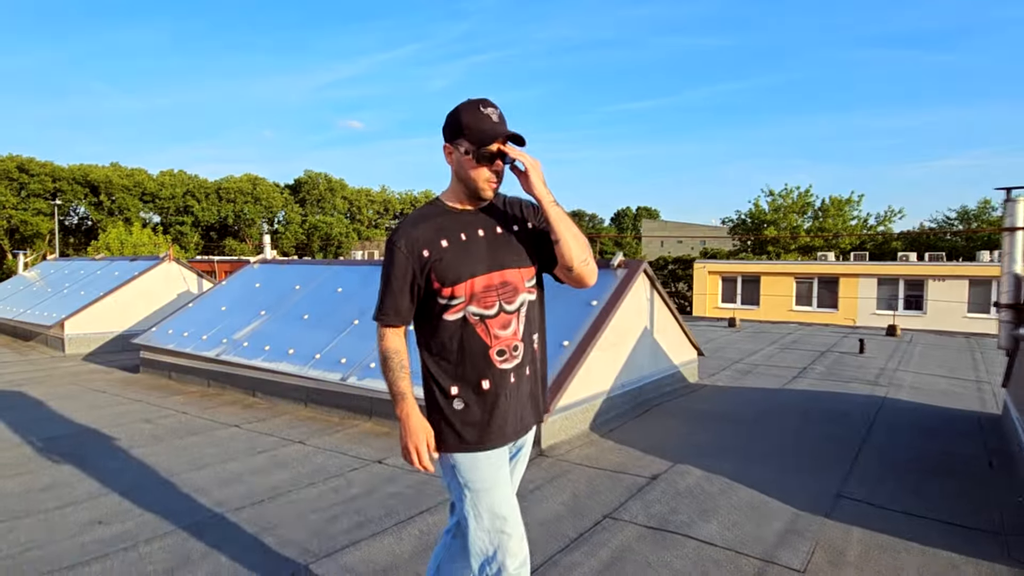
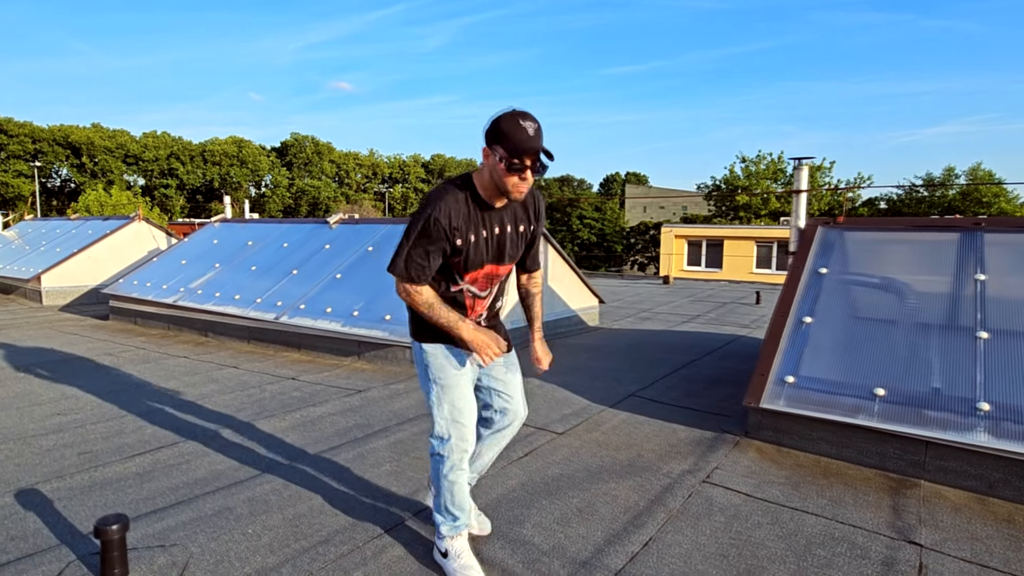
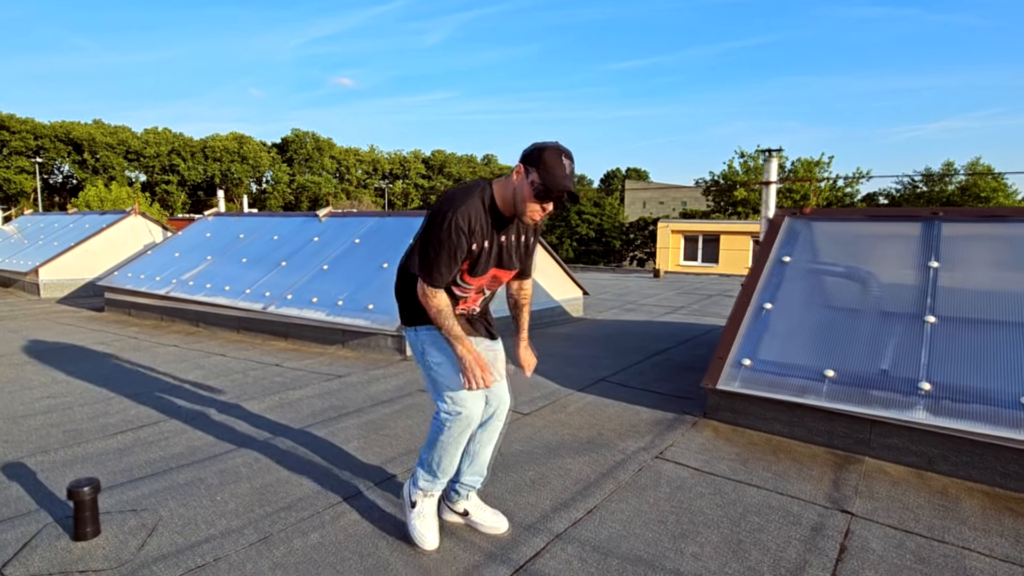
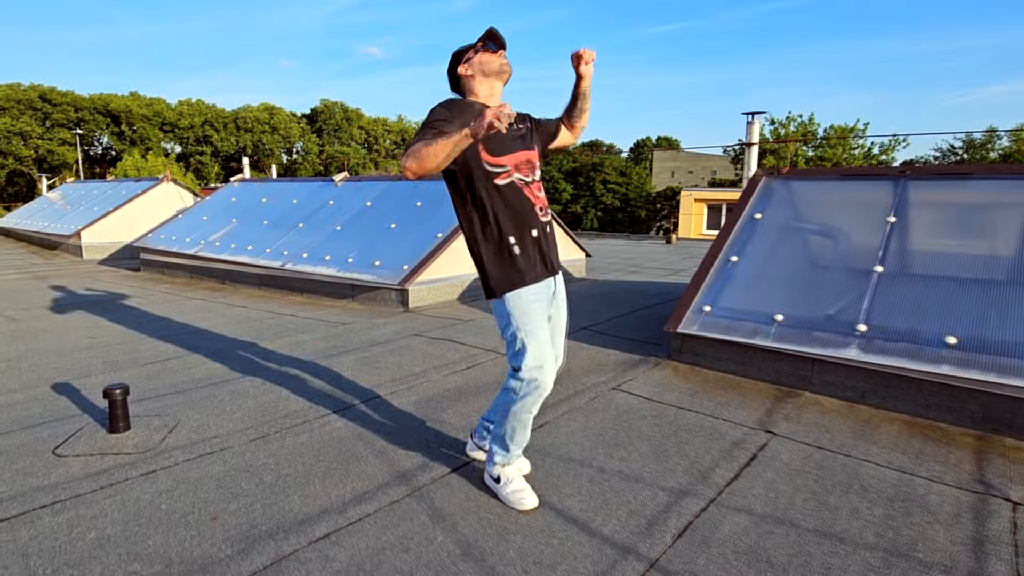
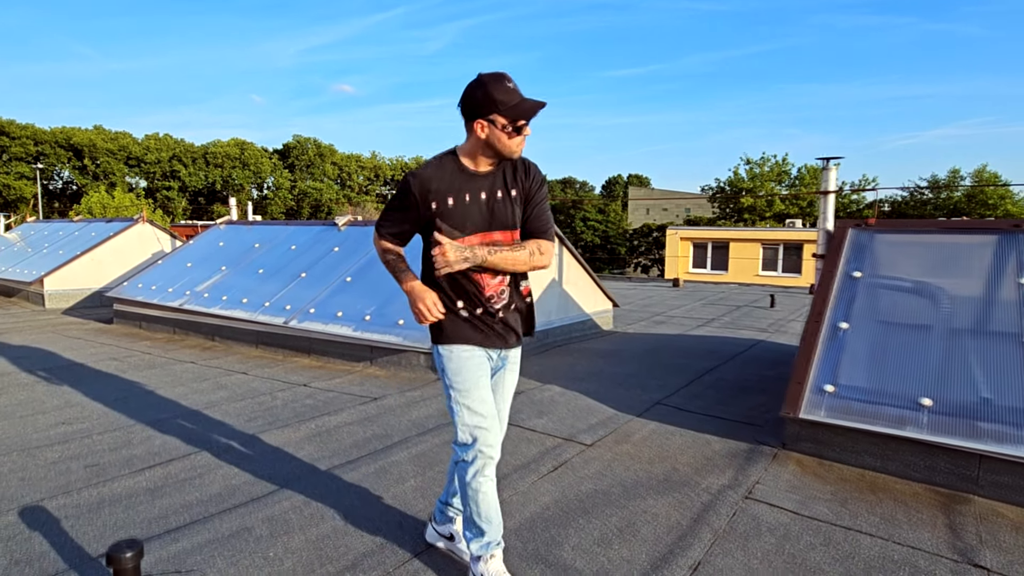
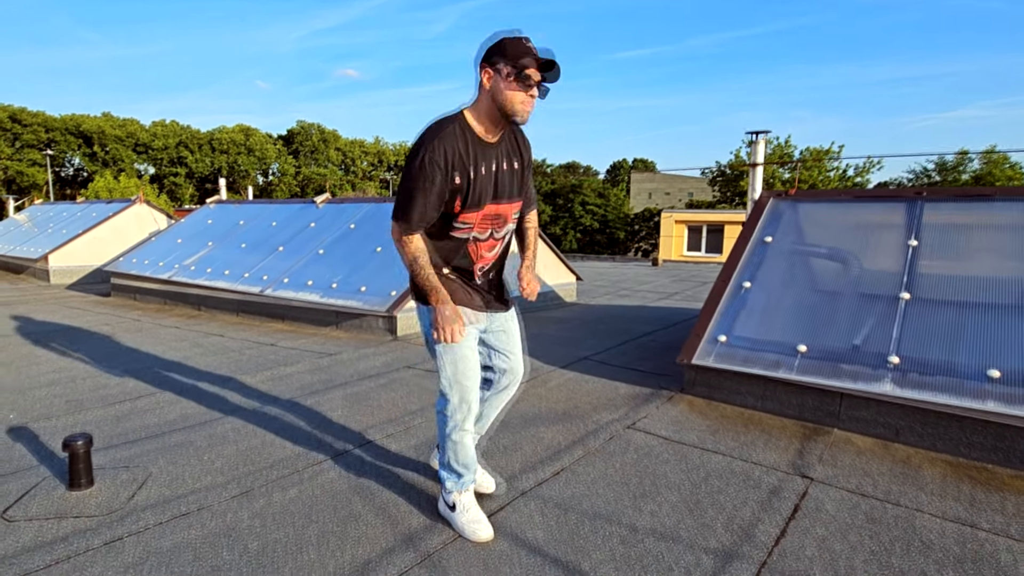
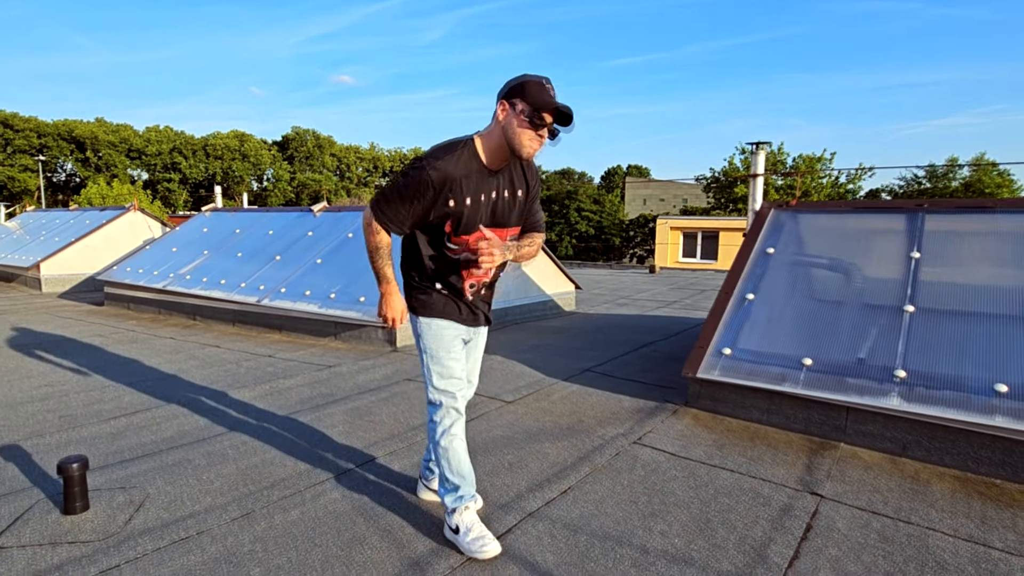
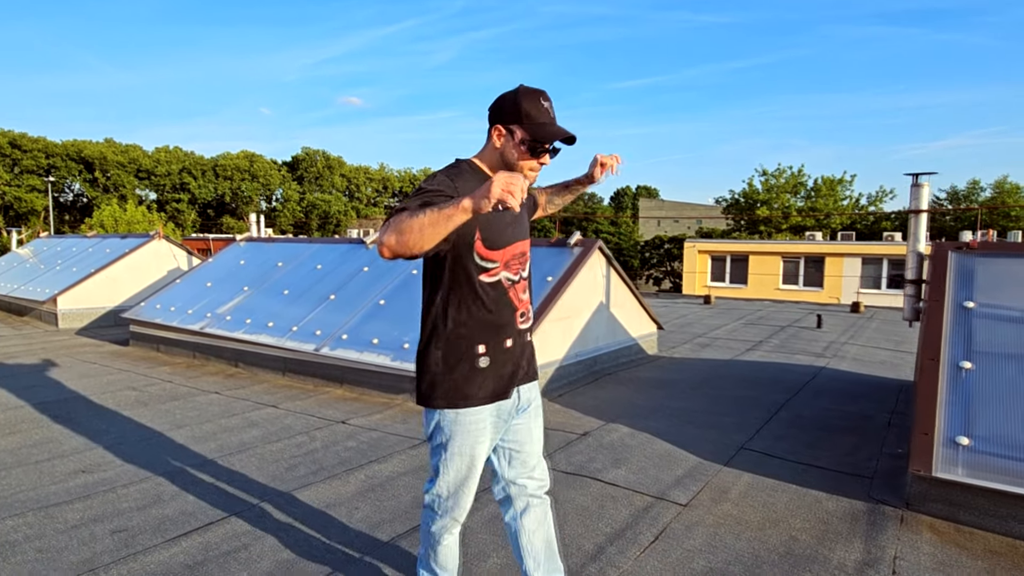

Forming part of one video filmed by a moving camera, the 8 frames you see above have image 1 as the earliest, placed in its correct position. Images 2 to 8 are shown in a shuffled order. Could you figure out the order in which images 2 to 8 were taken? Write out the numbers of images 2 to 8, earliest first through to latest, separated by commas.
8, 5, 2, 3, 7, 6, 4
